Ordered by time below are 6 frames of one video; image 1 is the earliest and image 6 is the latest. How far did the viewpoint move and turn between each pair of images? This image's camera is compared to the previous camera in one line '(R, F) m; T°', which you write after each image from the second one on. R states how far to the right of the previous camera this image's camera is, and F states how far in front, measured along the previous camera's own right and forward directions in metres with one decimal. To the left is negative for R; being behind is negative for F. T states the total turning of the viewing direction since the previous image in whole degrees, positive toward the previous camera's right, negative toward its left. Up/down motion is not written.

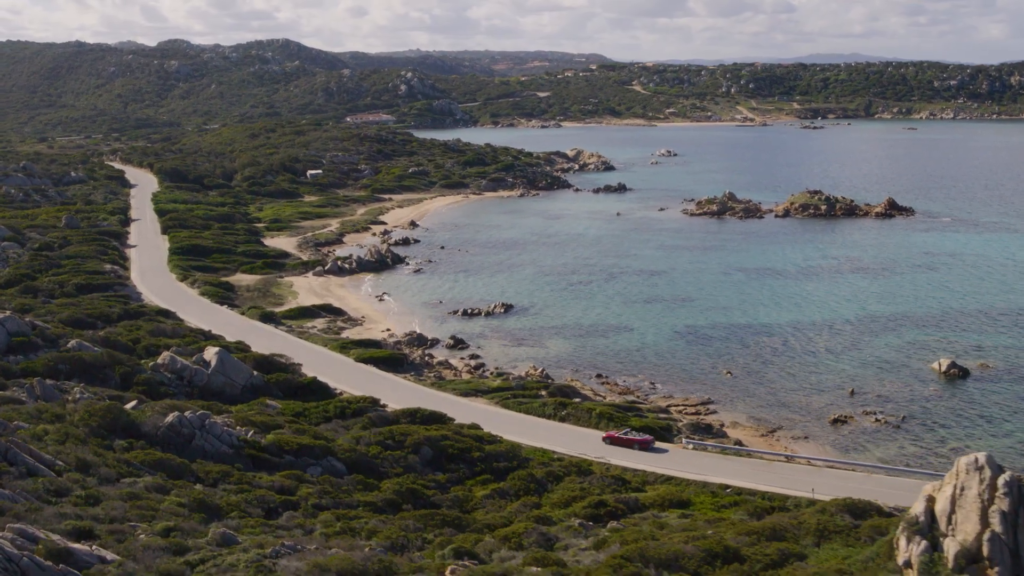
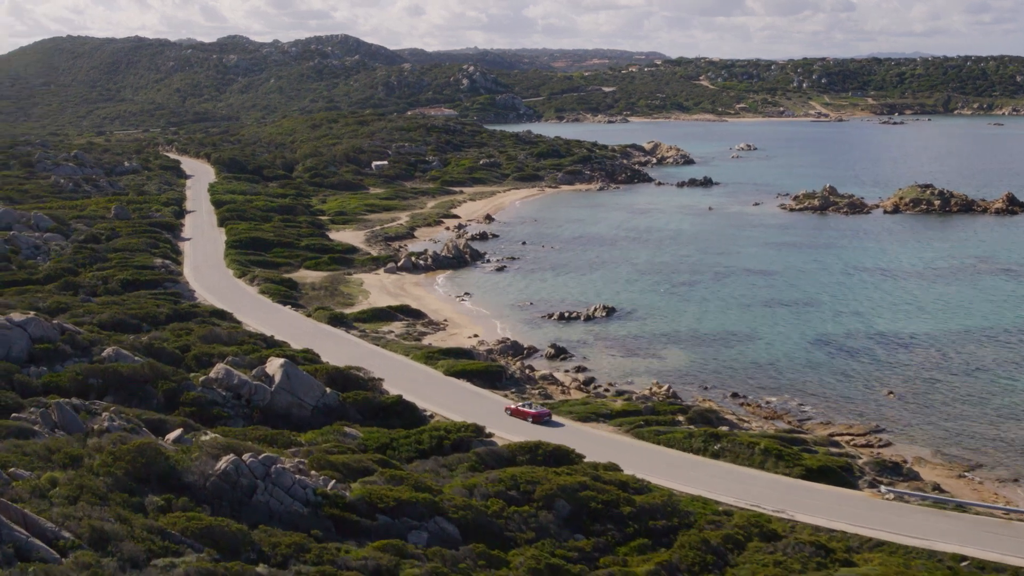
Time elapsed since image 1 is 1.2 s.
(-1.8, +6.6) m; -2°
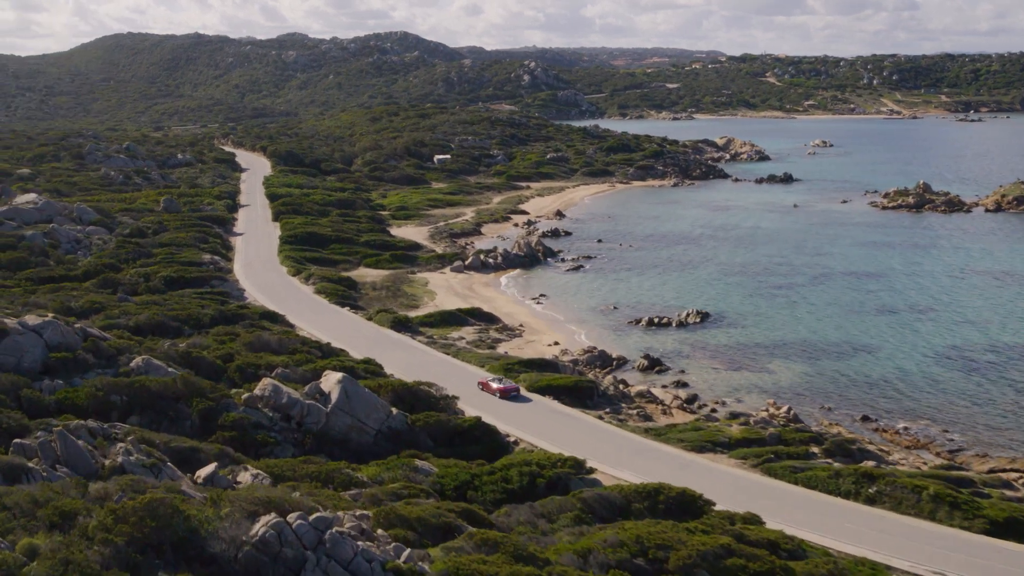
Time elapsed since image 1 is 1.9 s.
(-0.9, +4.6) m; -3°
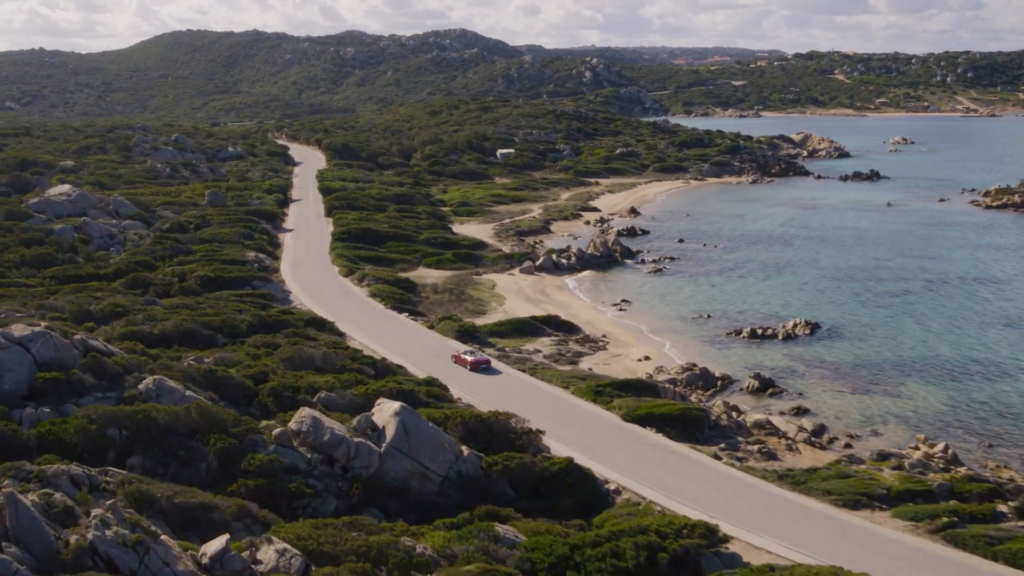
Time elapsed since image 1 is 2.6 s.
(-0.7, +5.0) m; -3°
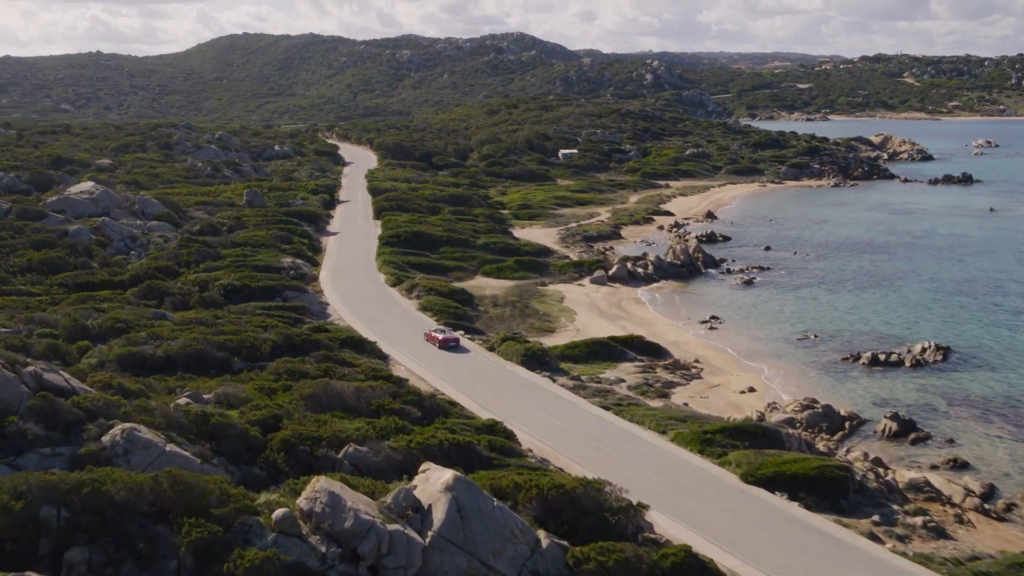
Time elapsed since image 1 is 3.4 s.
(-0.5, +5.3) m; -2°
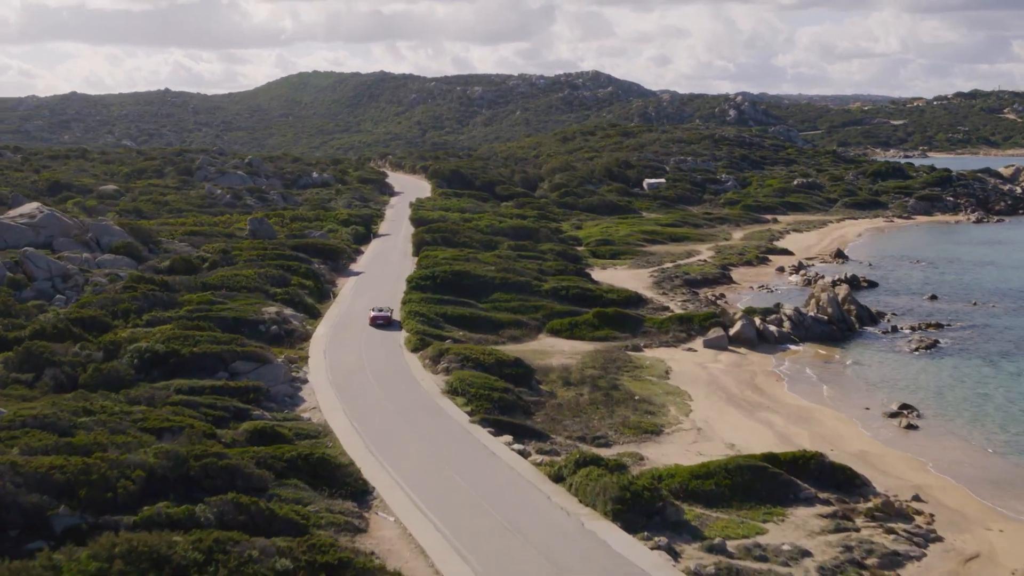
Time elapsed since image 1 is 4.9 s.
(-0.1, +11.9) m; -3°
